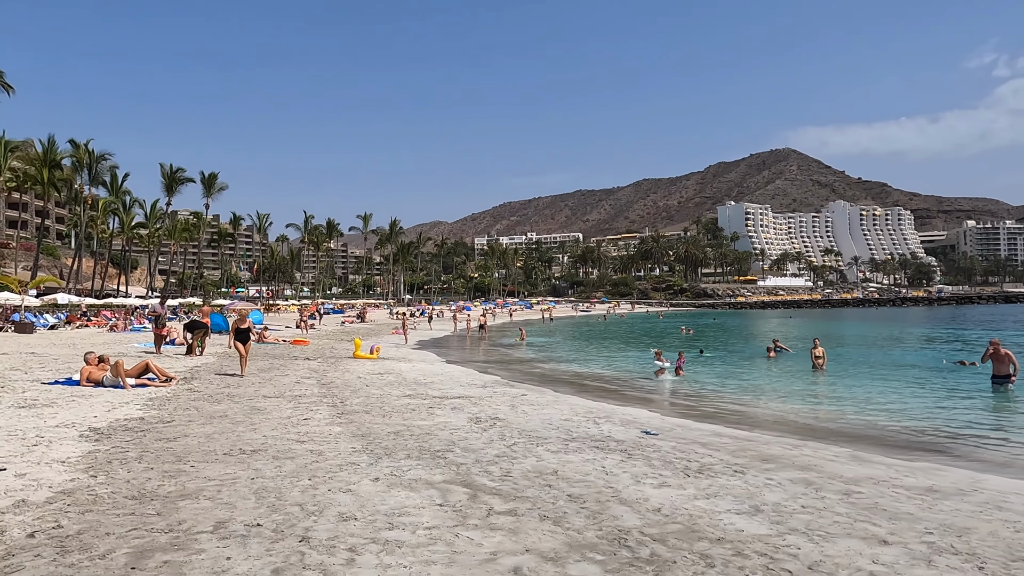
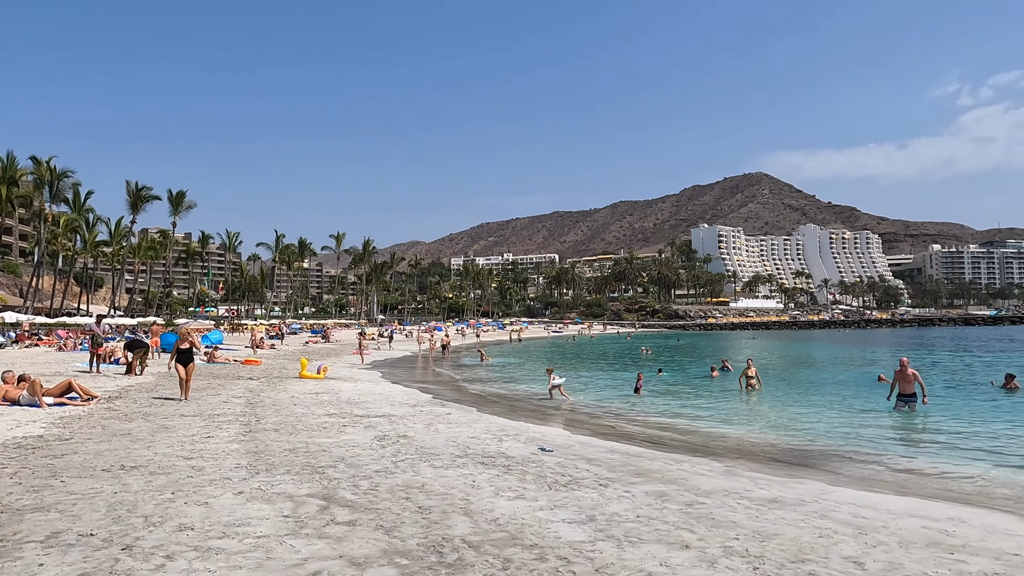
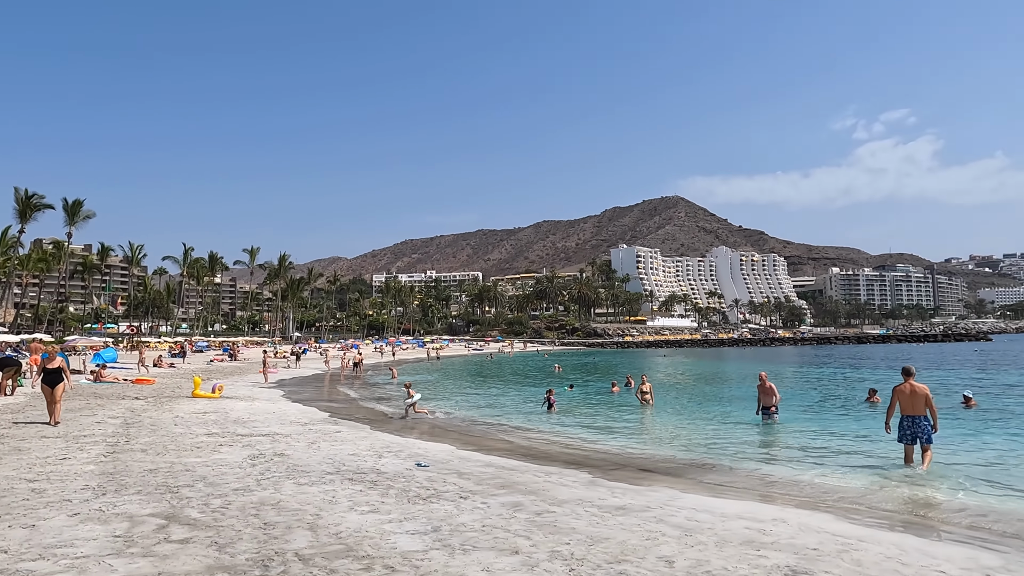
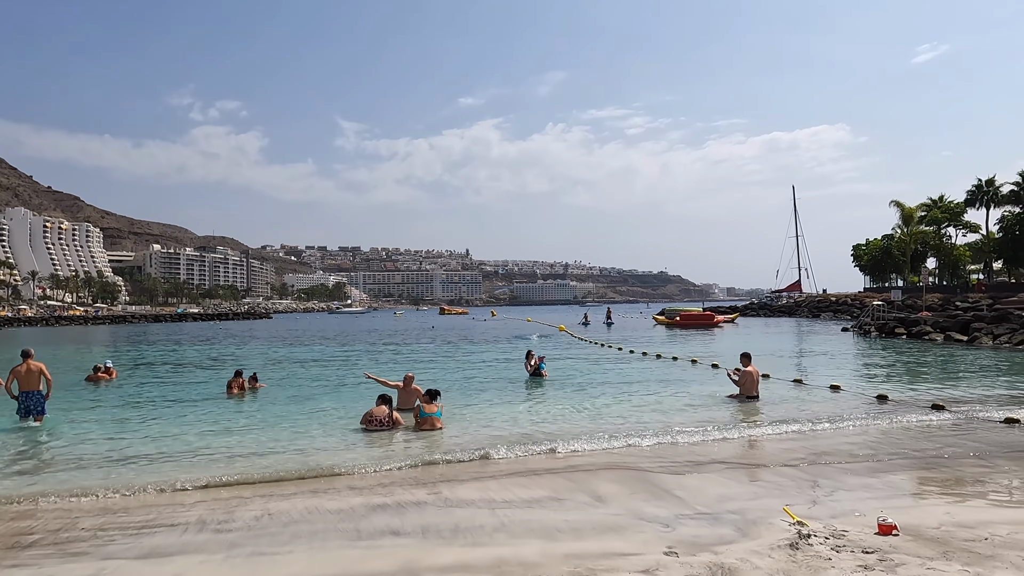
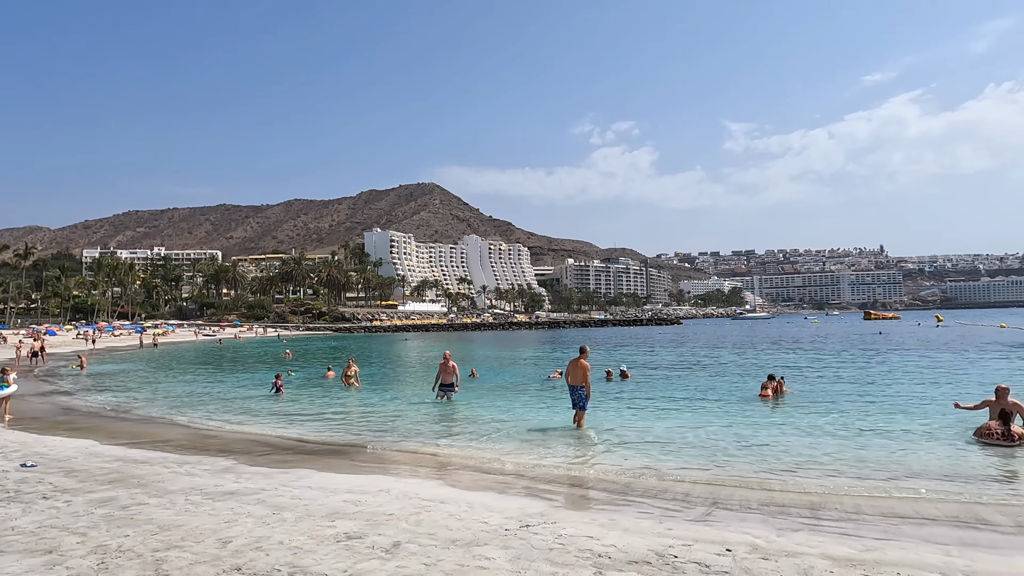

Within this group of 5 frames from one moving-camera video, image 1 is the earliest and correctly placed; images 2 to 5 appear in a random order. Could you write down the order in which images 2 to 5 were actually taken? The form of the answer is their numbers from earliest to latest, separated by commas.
2, 3, 5, 4
